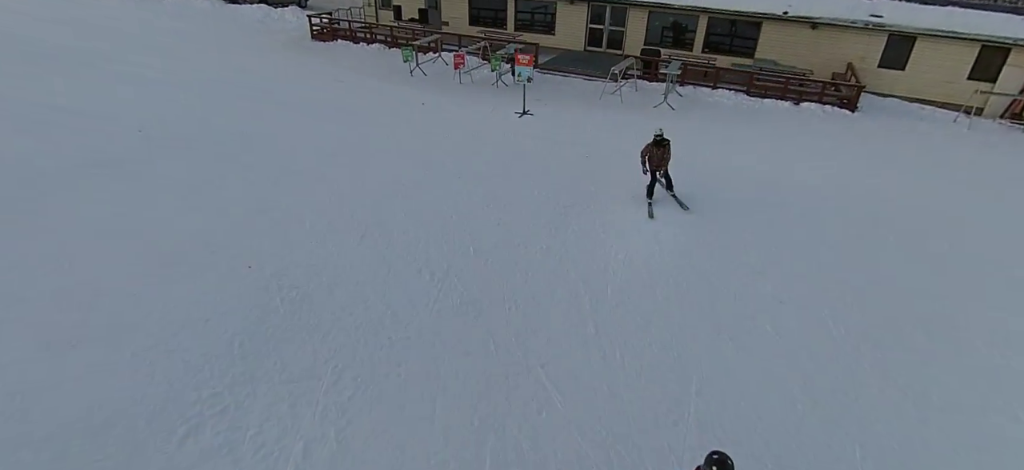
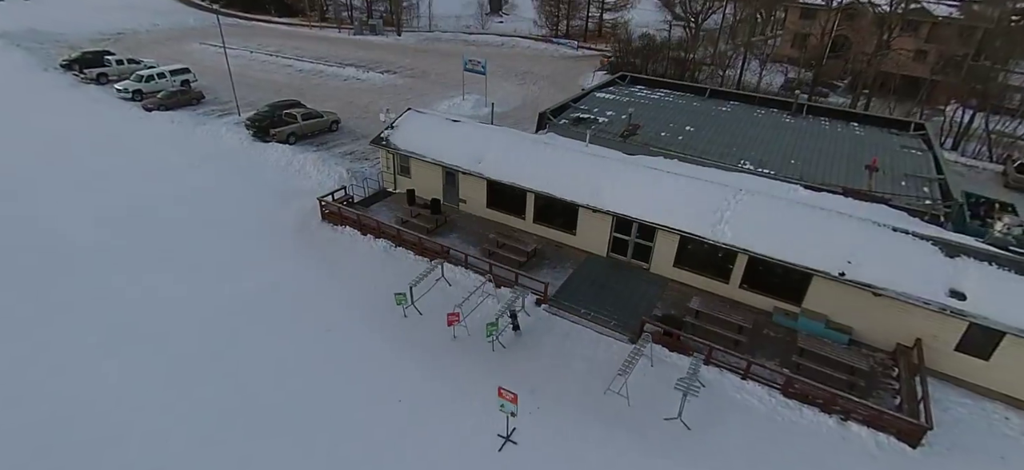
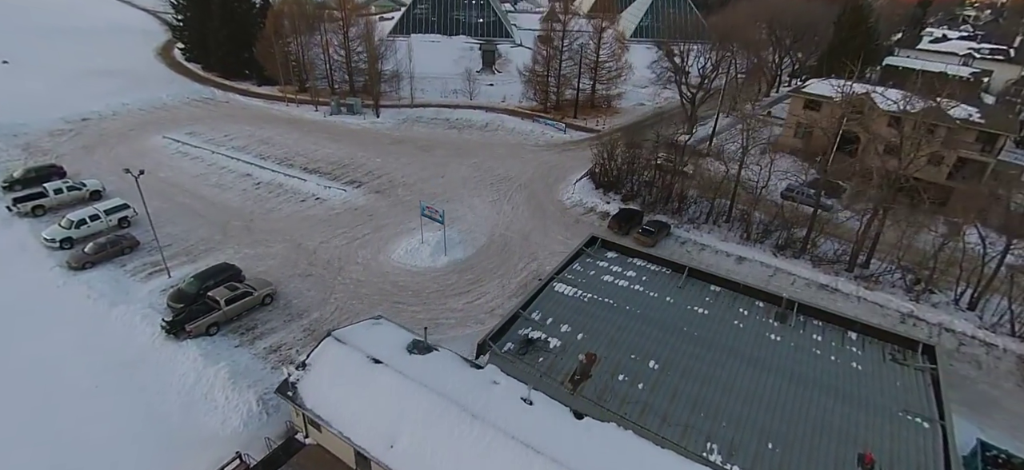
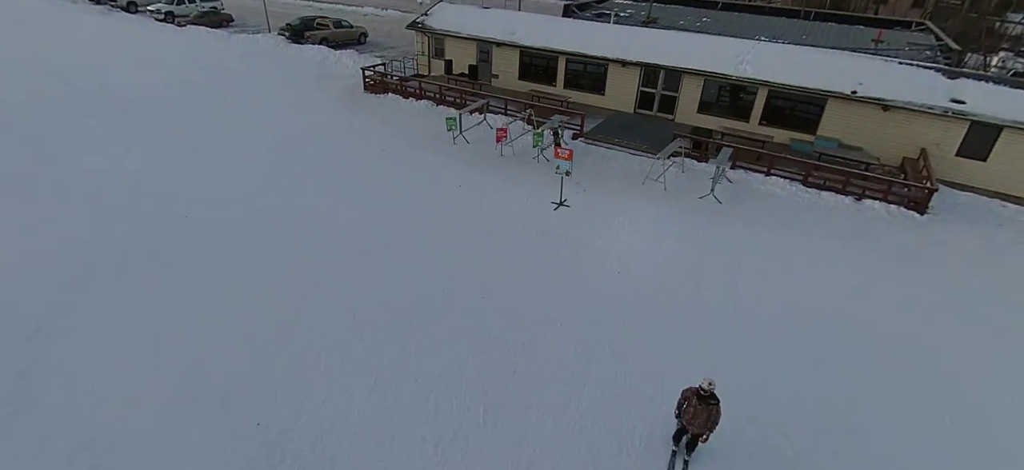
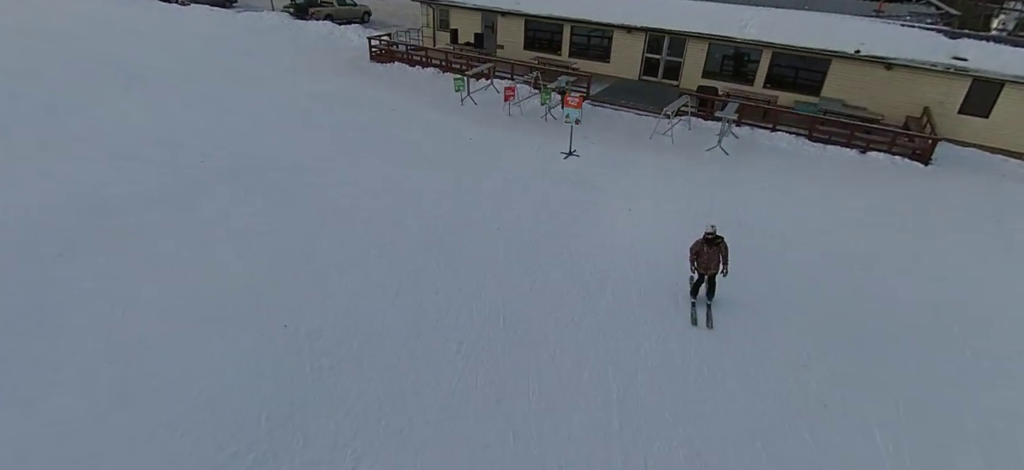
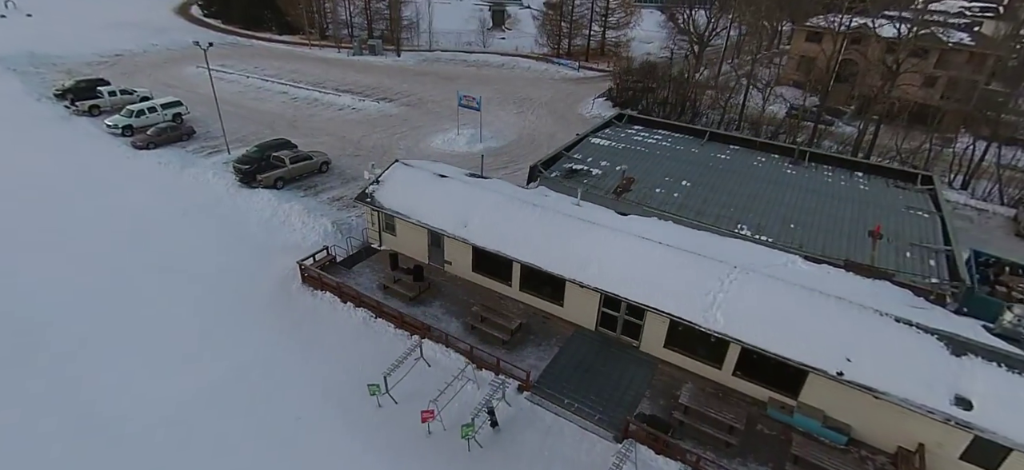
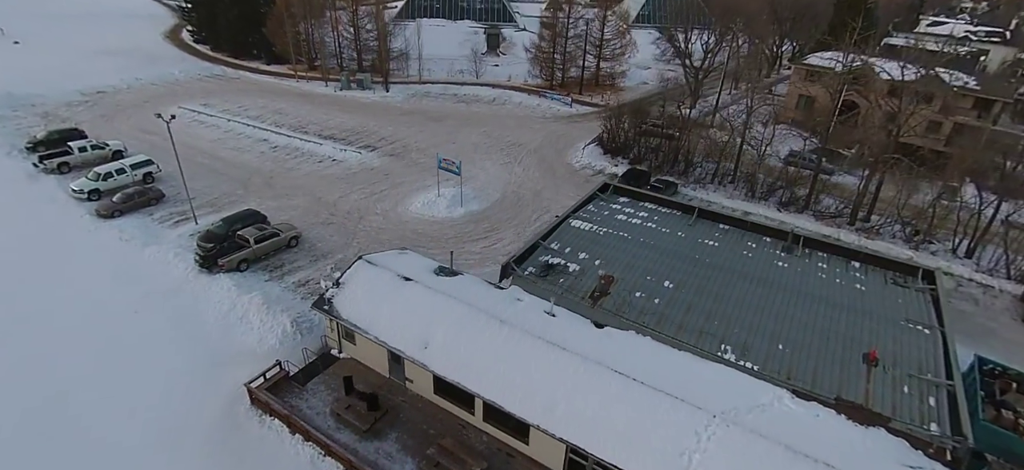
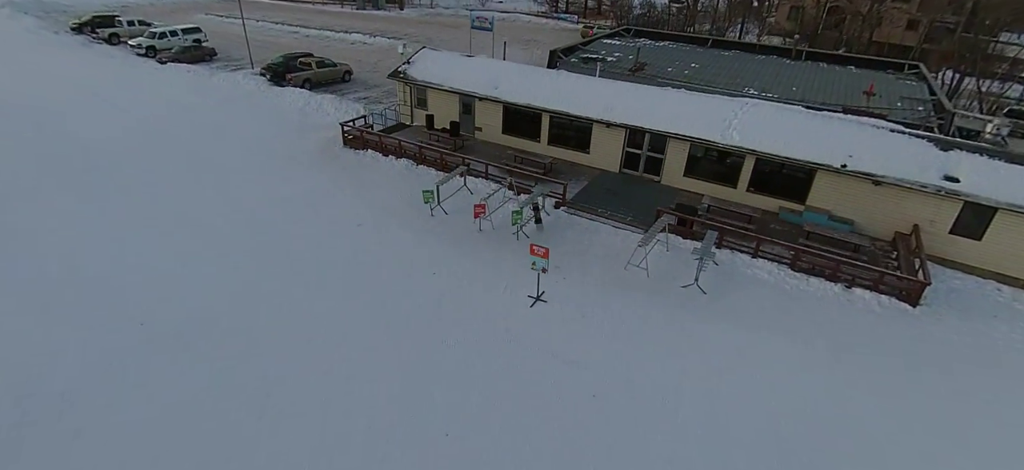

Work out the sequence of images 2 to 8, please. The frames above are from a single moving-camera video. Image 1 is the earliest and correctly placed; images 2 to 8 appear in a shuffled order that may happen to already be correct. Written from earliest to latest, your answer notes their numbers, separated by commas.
5, 4, 8, 2, 6, 7, 3
